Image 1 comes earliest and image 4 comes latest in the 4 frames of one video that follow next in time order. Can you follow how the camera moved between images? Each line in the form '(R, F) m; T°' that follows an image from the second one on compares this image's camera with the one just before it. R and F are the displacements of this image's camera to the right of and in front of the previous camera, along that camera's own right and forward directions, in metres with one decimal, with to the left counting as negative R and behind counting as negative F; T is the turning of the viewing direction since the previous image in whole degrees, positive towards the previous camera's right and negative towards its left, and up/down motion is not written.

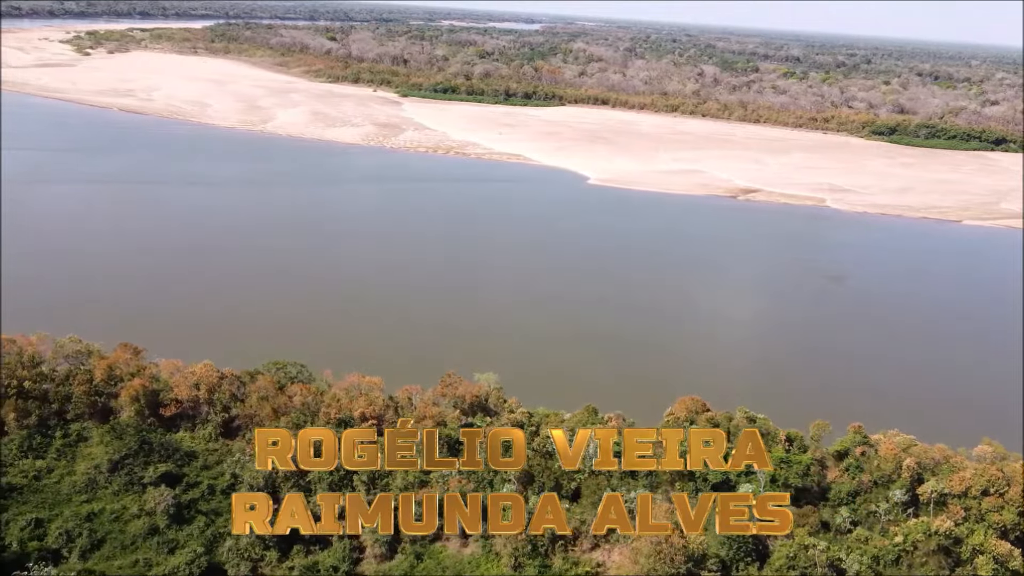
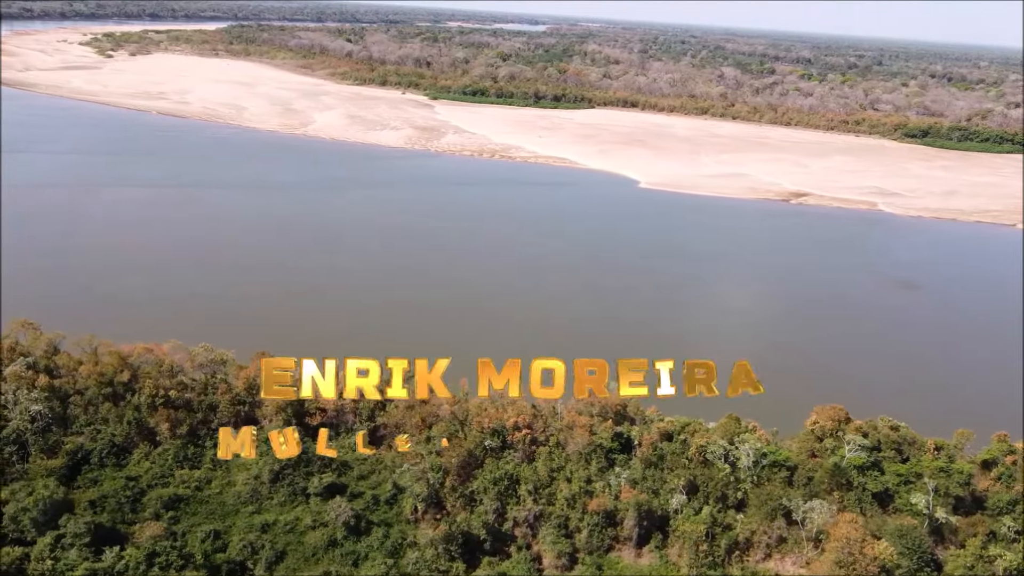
(-2.0, 0.0) m; 0°
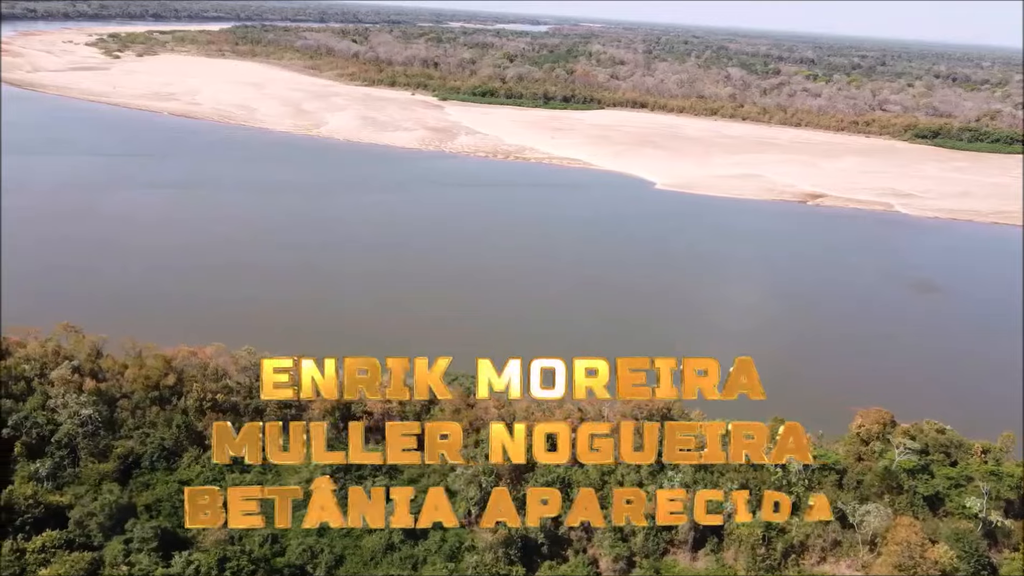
(-0.7, 0.0) m; 0°
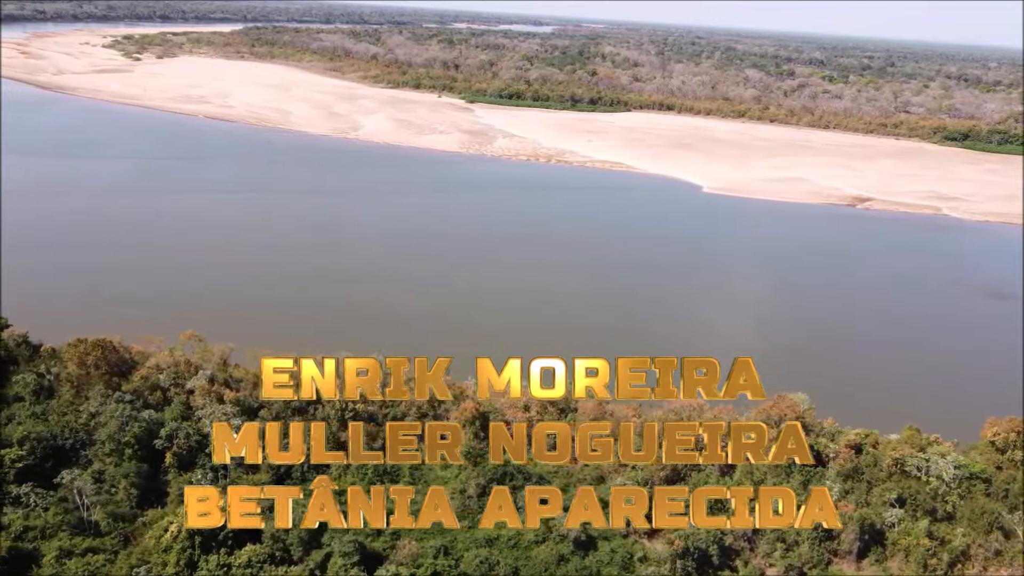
(-2.0, 0.0) m; 0°
